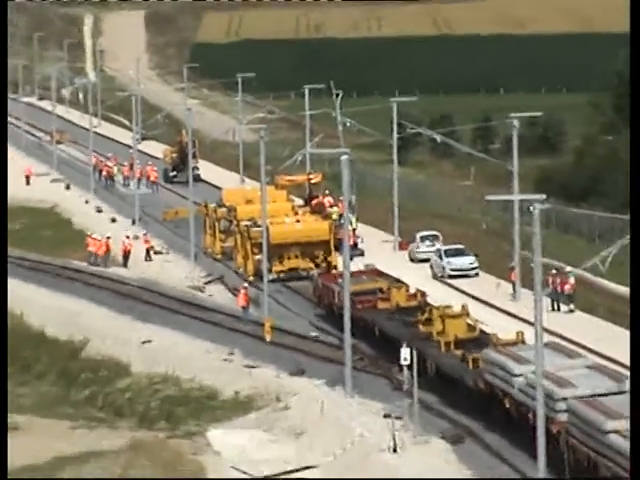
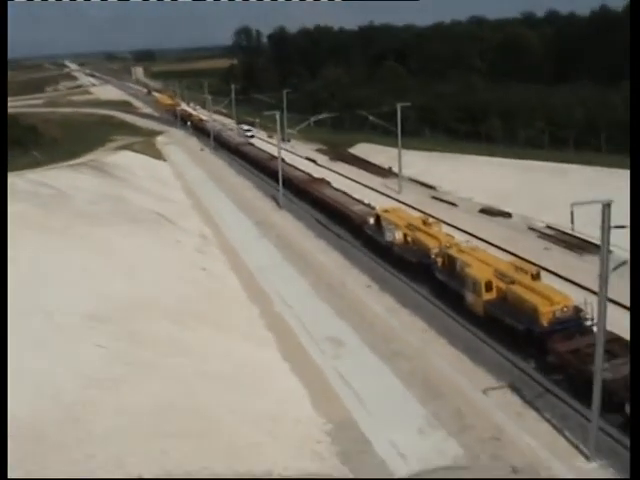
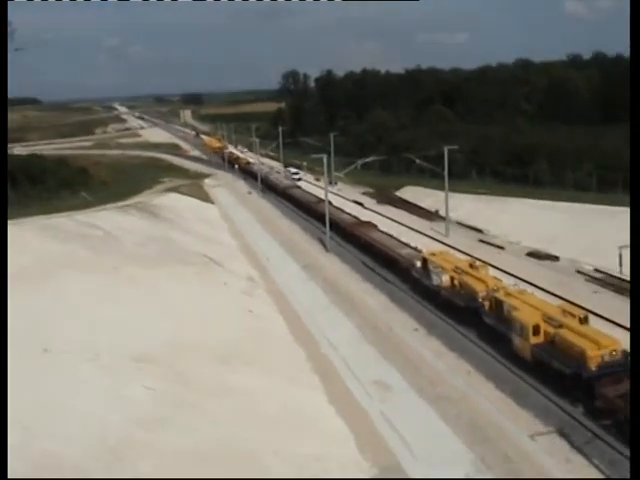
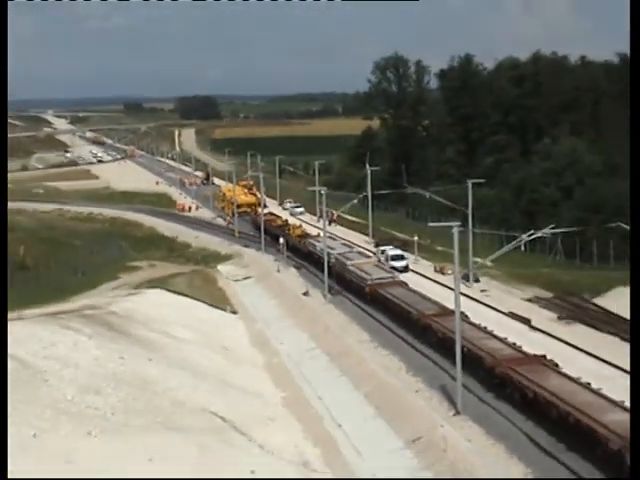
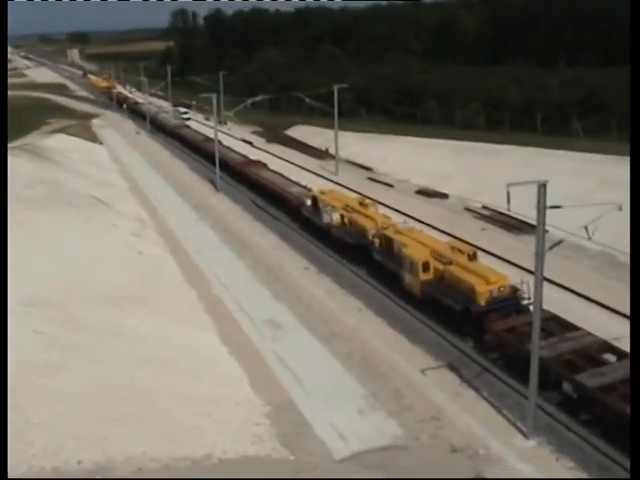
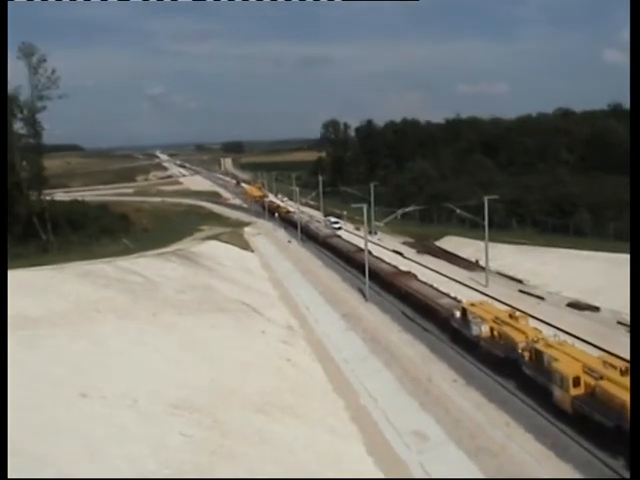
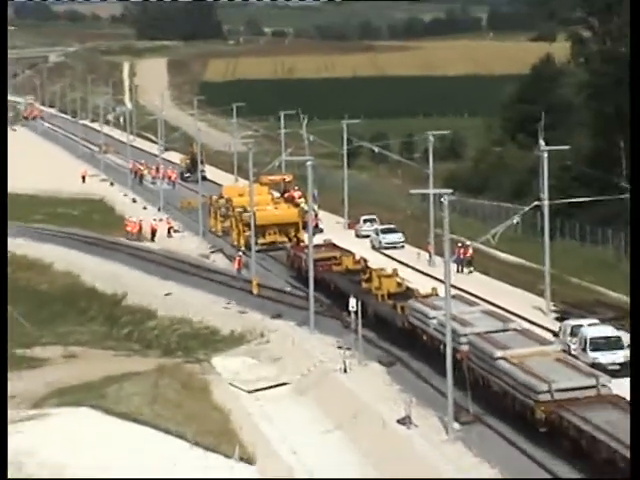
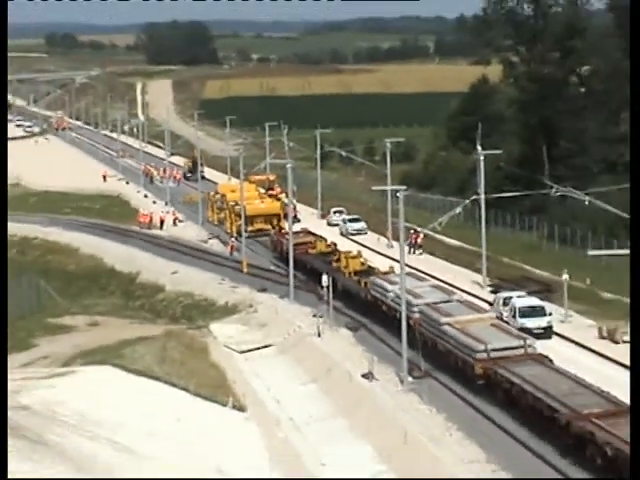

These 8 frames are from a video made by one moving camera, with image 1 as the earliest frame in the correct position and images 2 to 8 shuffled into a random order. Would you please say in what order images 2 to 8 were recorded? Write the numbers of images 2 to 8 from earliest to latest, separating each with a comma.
7, 8, 4, 6, 3, 2, 5
